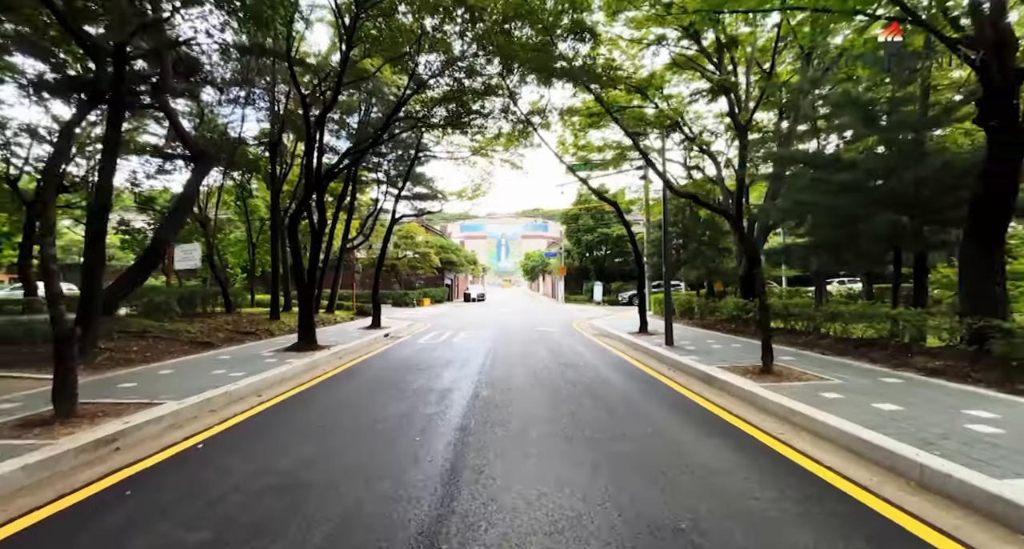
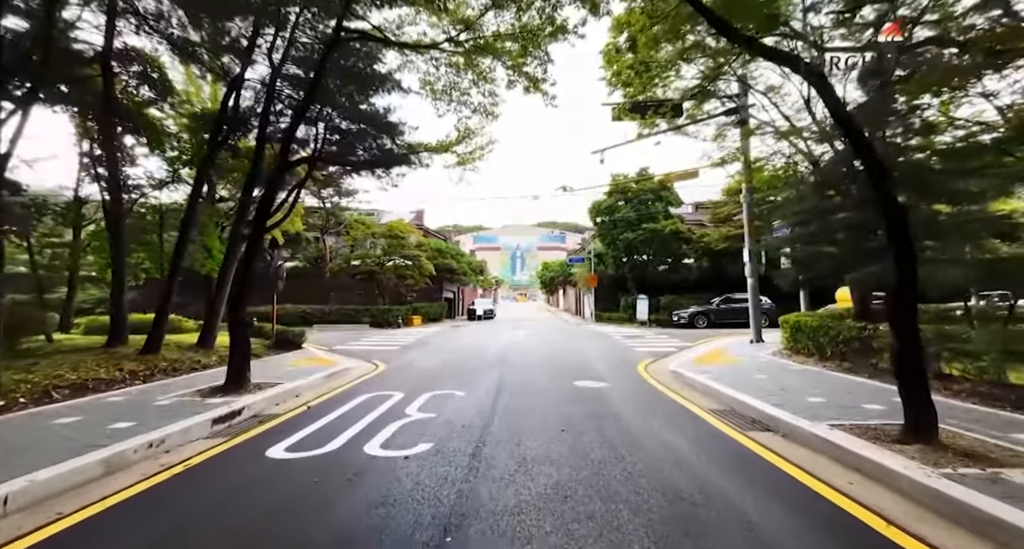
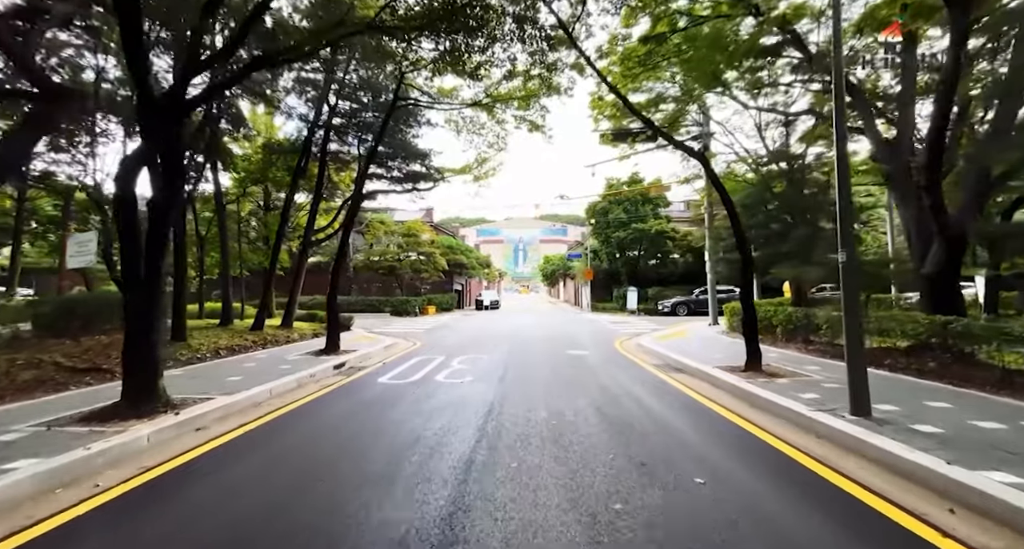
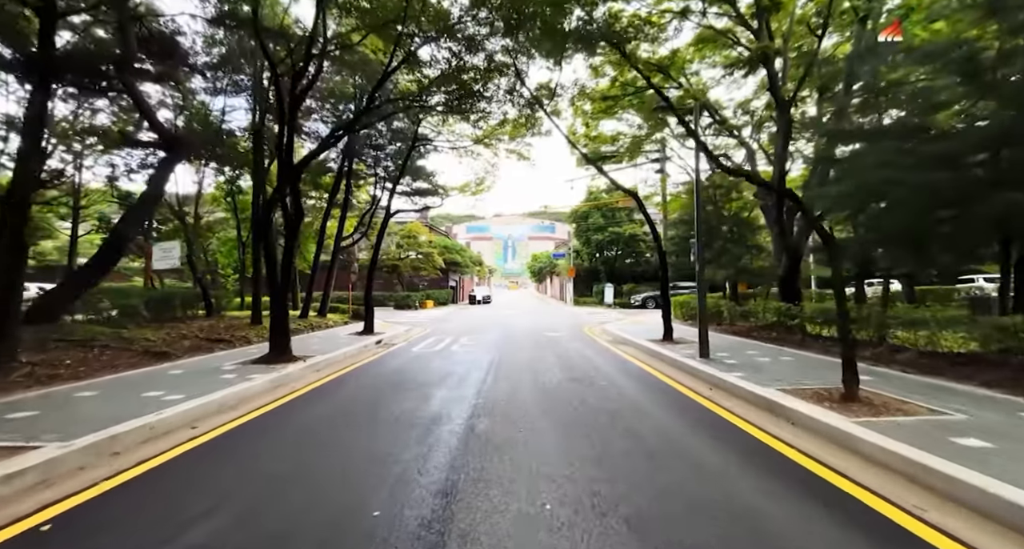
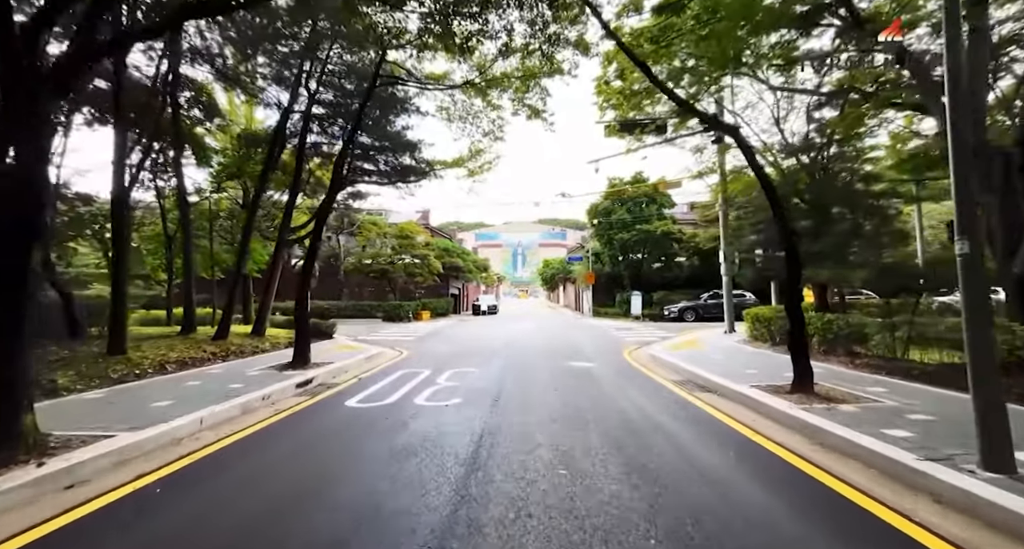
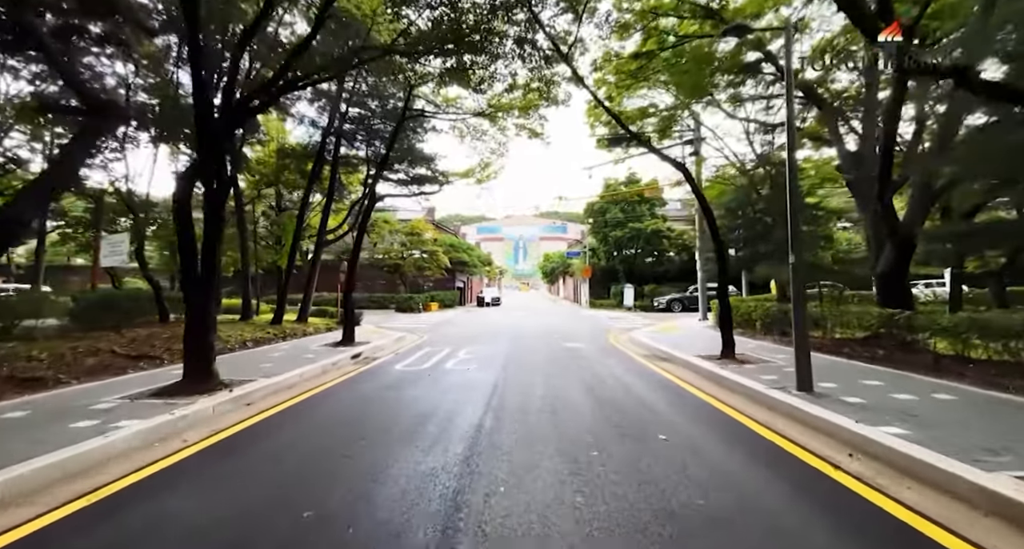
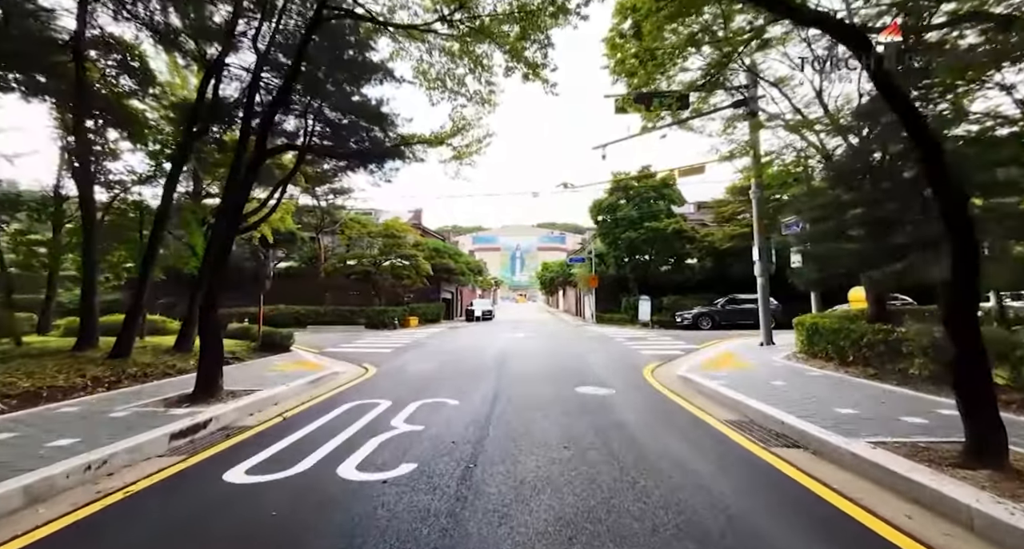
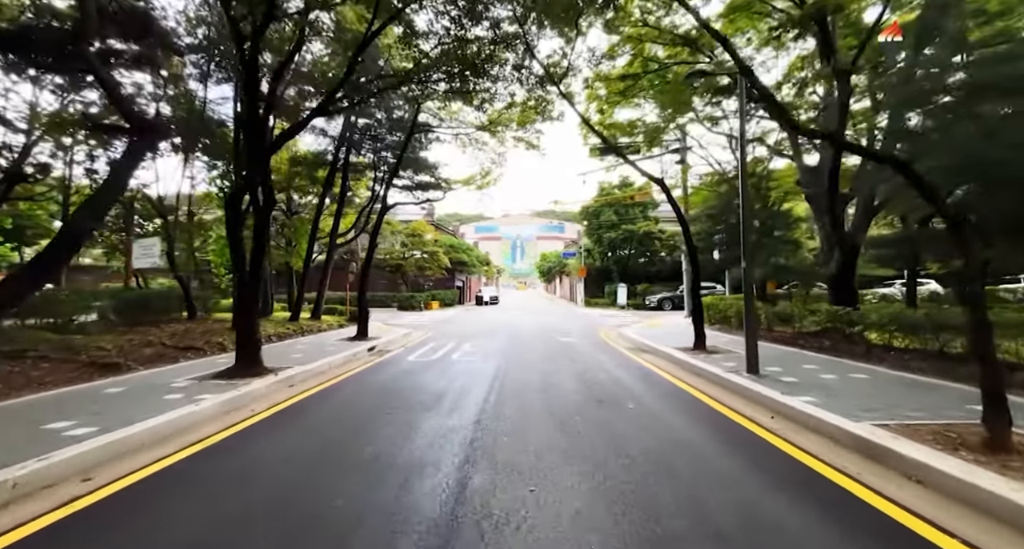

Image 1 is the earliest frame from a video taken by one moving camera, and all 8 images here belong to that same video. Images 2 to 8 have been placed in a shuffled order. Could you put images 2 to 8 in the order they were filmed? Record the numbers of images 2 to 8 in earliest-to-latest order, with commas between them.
4, 8, 6, 3, 5, 2, 7
